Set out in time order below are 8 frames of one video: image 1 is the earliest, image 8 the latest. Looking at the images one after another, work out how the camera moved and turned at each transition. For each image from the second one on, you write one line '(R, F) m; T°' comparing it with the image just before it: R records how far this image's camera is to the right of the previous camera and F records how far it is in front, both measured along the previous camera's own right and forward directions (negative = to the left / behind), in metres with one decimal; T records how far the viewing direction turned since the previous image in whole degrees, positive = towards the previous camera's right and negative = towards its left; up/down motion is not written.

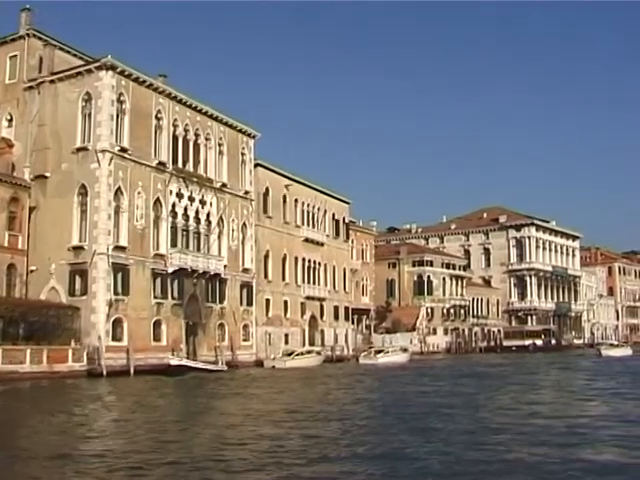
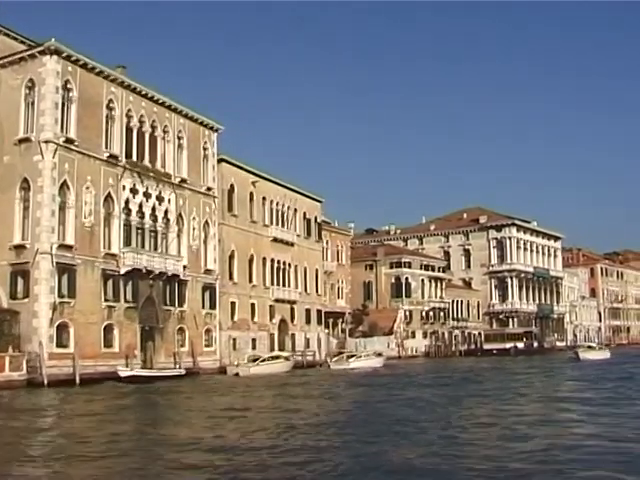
(+0.9, +2.9) m; +1°
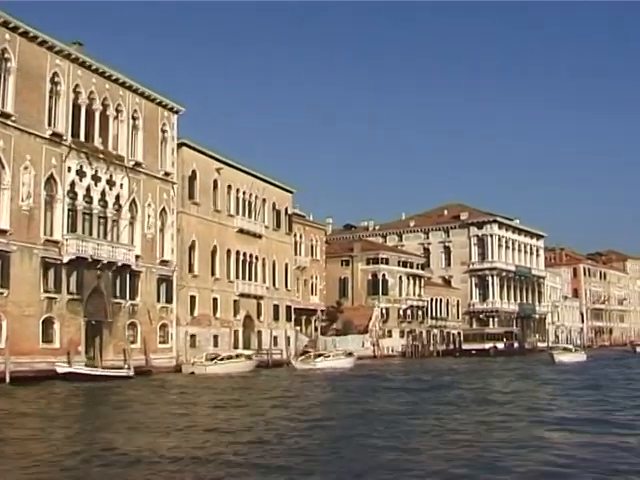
(+1.0, +3.2) m; +1°
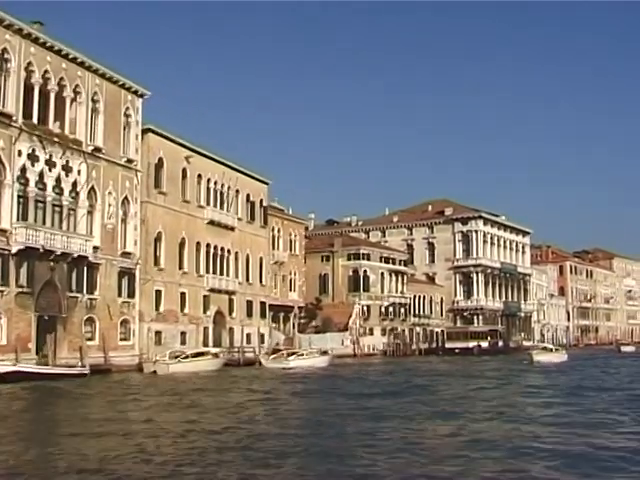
(+0.7, +2.5) m; +1°
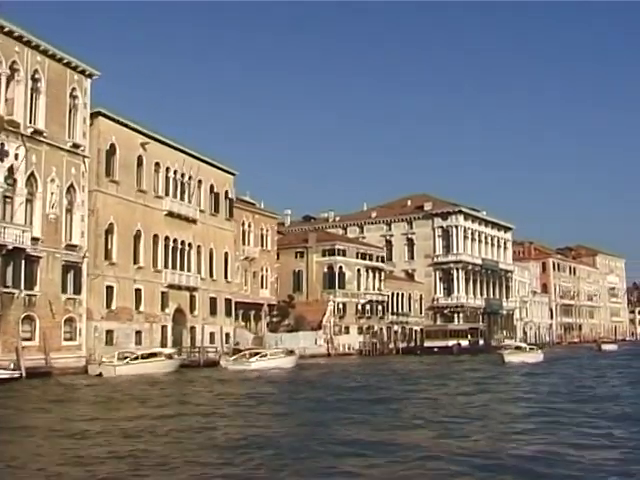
(+1.0, +3.2) m; +1°
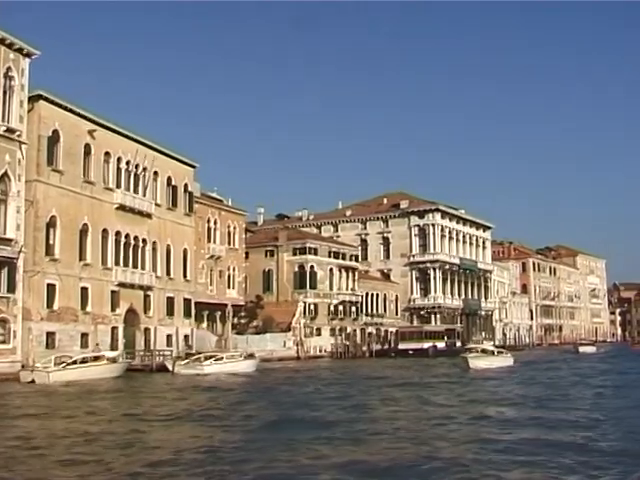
(+1.0, +3.1) m; +1°
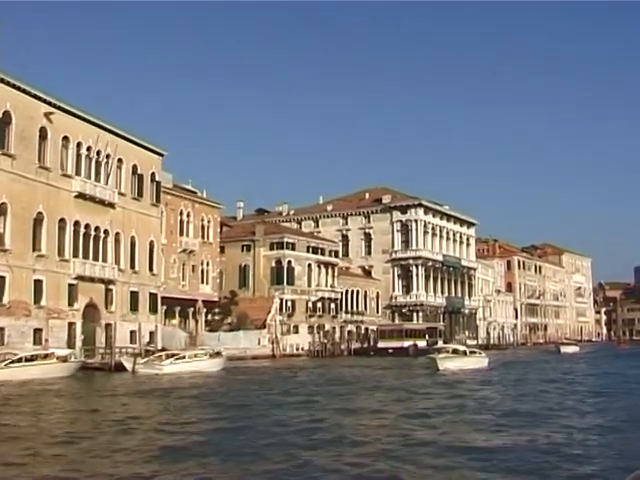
(+0.7, +2.4) m; +1°
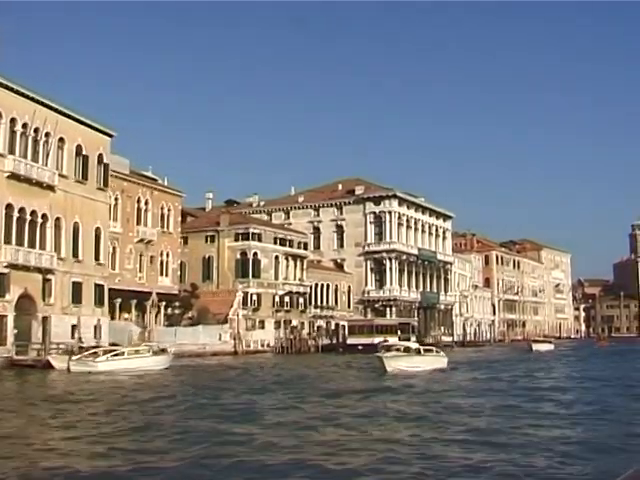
(+1.0, +3.5) m; +1°
